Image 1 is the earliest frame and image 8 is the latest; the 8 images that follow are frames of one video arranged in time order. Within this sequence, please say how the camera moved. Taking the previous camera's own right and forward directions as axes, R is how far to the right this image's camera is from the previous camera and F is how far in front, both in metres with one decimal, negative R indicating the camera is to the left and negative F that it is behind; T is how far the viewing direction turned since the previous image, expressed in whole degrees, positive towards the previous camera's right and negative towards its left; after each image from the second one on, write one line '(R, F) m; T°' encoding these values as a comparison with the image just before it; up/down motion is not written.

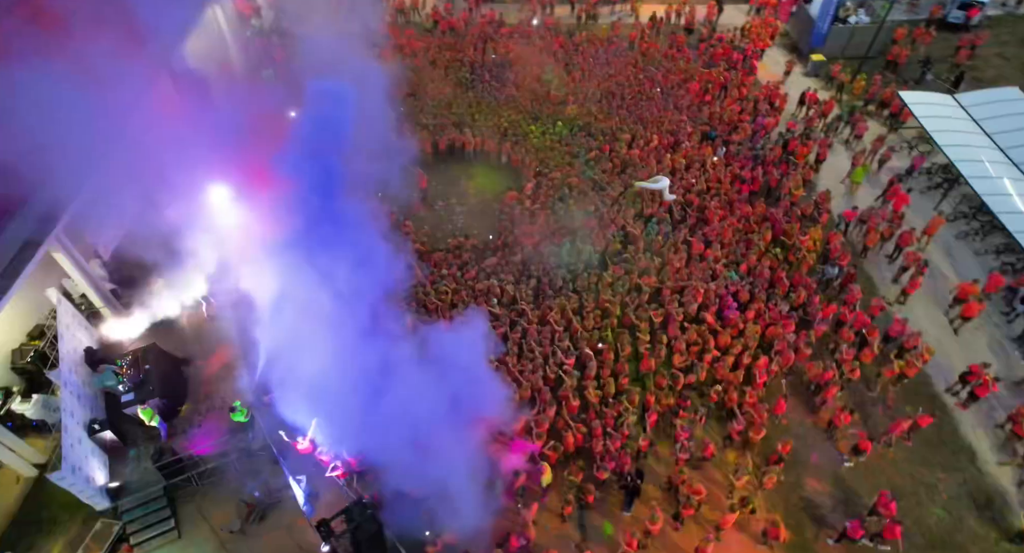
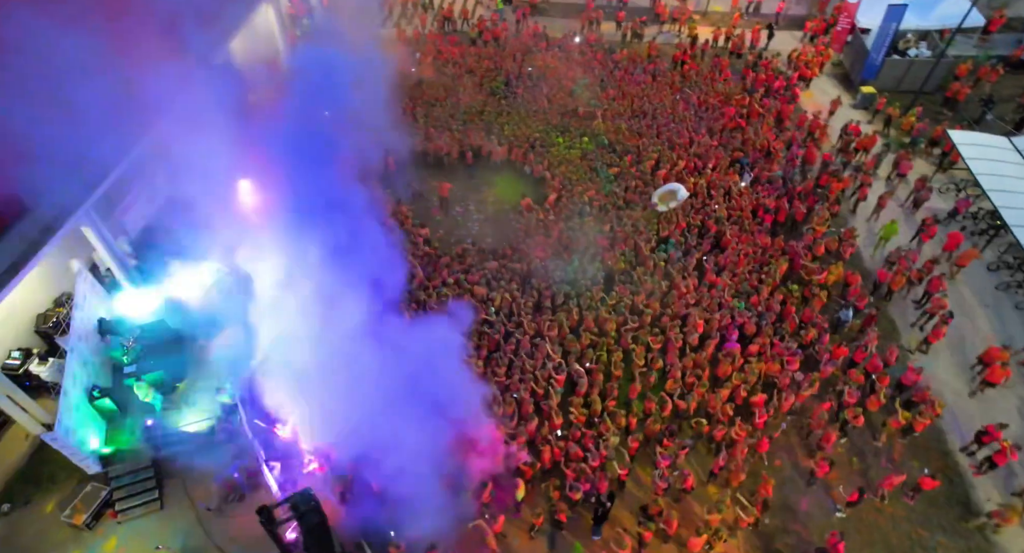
(+0.9, 0.0) m; -4°
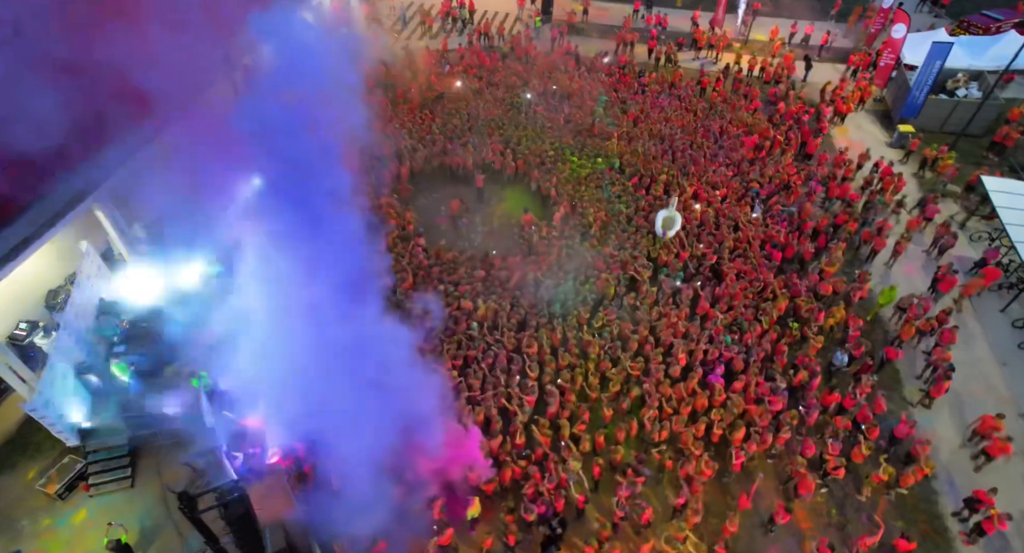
(+1.1, 0.0) m; -4°
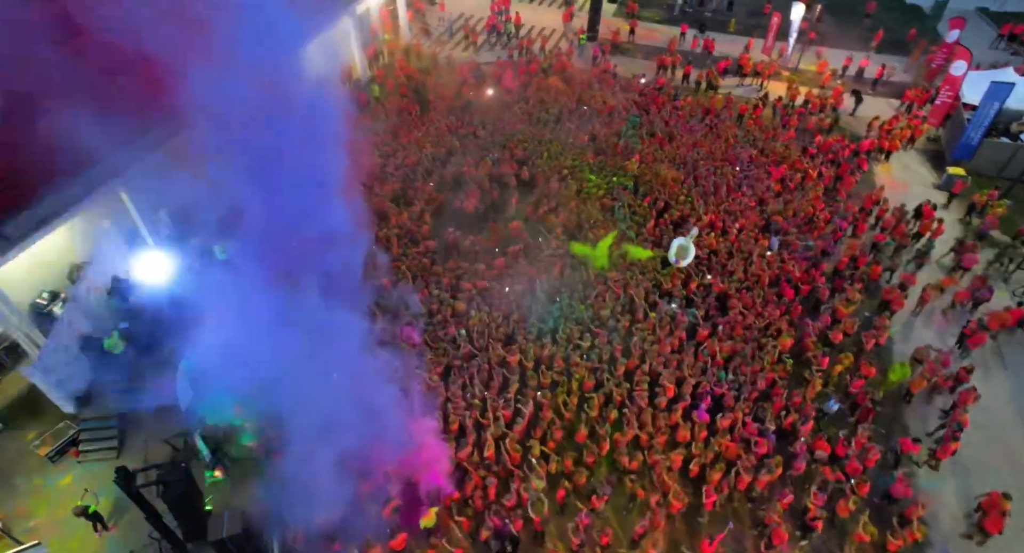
(+1.2, 0.0) m; -5°
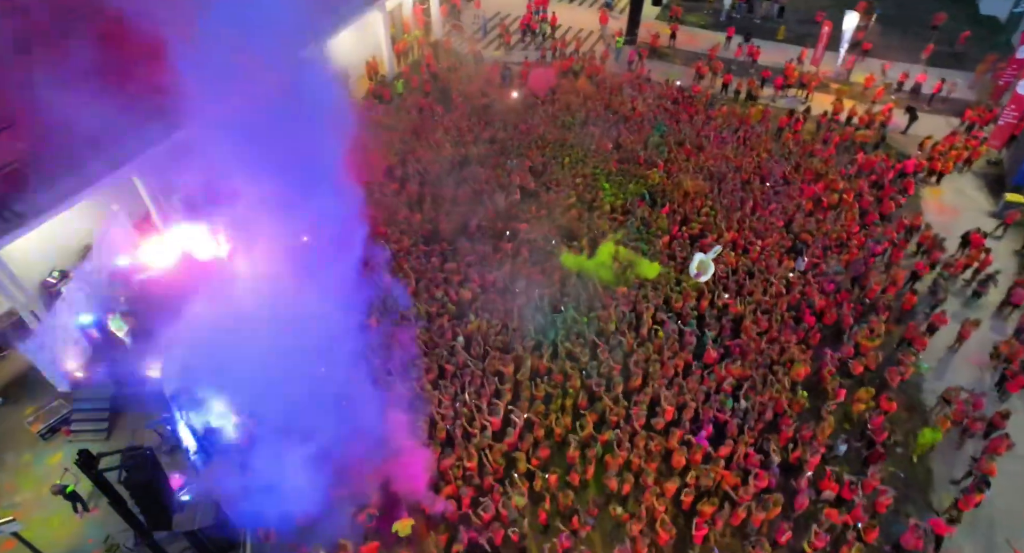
(+0.8, +0.4) m; -4°
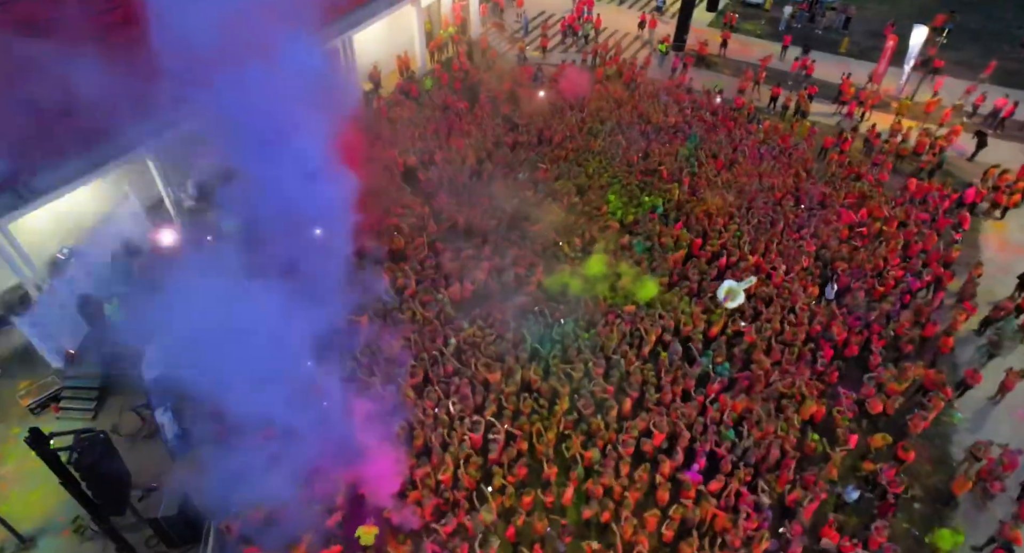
(+1.0, +0.5) m; -5°
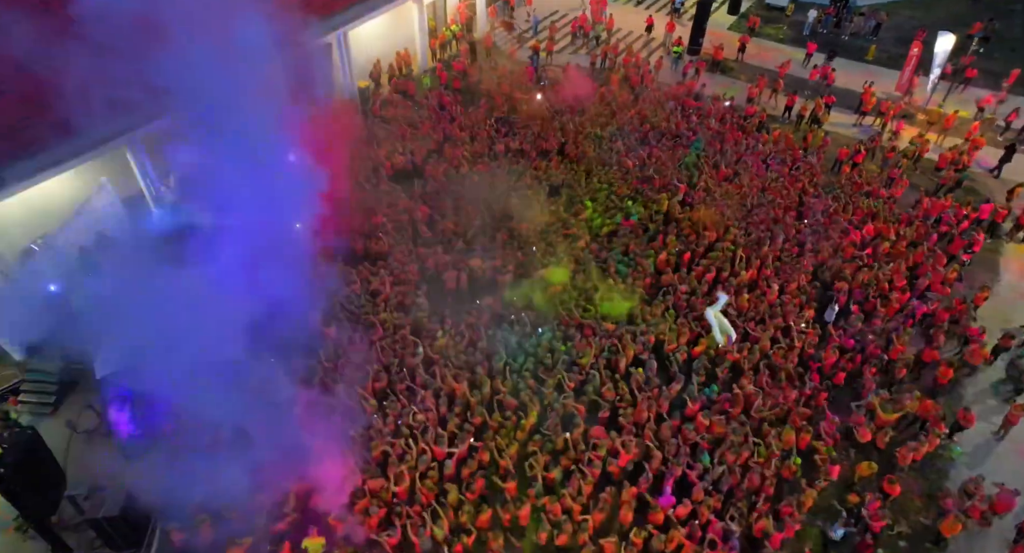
(+1.0, +0.4) m; -2°
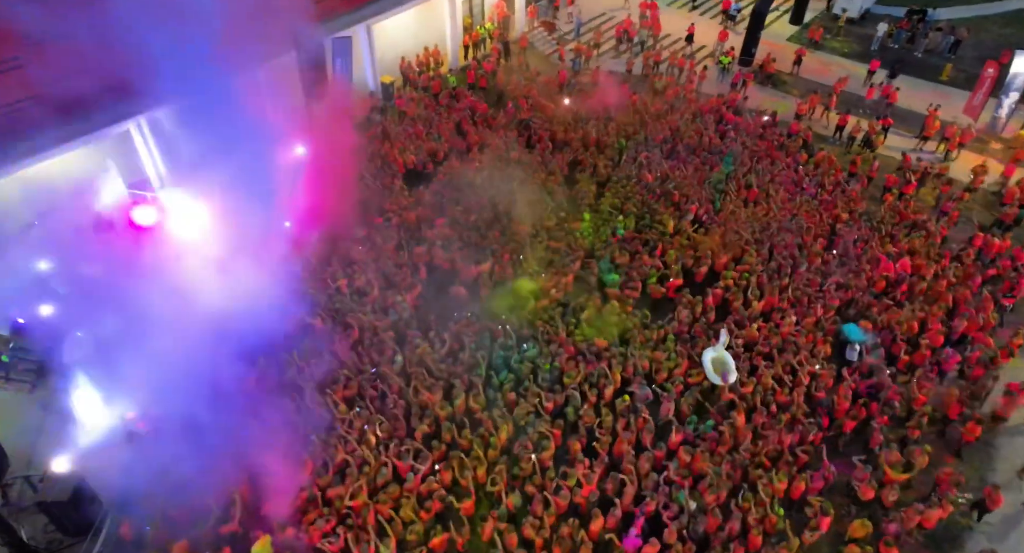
(+1.3, +0.5) m; -5°
